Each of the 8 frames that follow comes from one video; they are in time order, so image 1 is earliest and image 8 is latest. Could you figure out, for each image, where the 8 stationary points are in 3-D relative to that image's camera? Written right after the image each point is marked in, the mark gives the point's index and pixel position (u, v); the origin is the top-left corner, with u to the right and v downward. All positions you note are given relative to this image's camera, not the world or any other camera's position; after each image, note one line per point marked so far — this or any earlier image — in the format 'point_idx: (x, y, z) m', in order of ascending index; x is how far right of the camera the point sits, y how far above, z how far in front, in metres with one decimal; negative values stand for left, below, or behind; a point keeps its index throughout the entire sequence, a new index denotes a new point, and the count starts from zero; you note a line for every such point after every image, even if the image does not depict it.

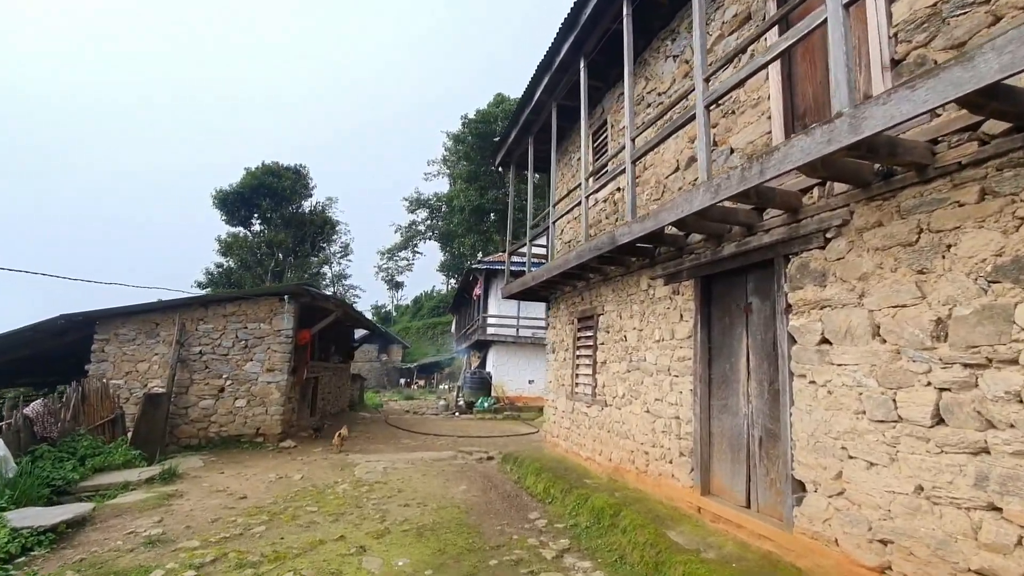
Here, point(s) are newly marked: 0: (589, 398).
0: (+1.0, -1.5, +6.6) m
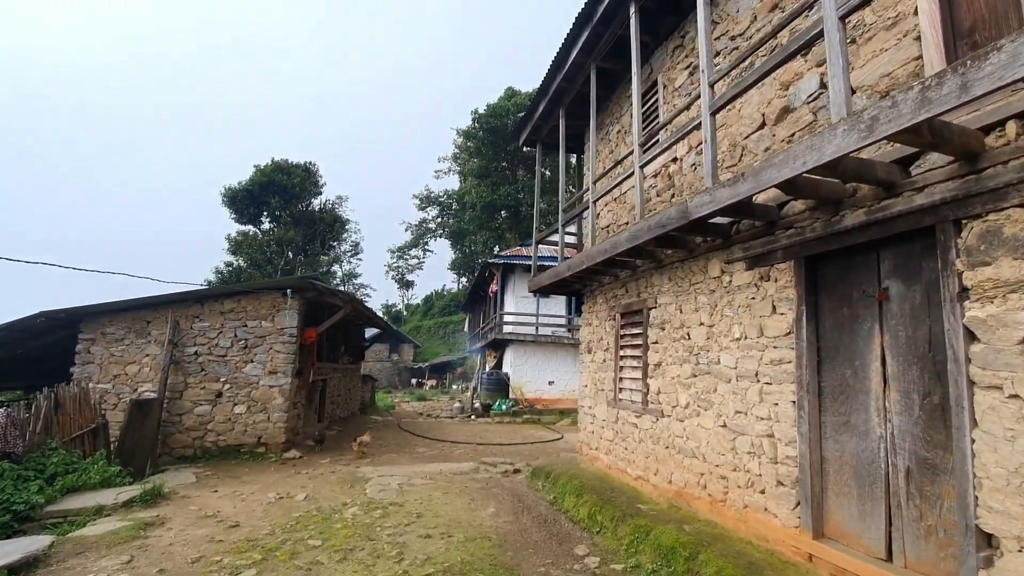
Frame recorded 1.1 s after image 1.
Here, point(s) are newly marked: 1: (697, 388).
0: (+1.4, -1.3, +5.7) m
1: (+1.7, -0.9, +4.6) m
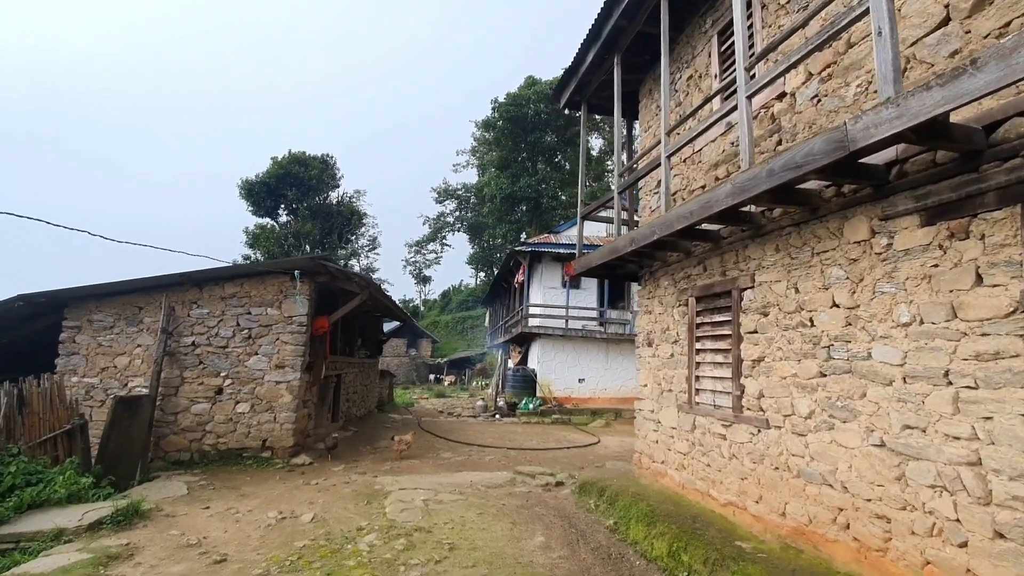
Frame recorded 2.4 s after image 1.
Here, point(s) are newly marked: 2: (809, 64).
0: (+1.9, -1.1, +4.5) m
1: (+2.2, -0.7, +3.4) m
2: (+2.3, +1.7, +3.9) m
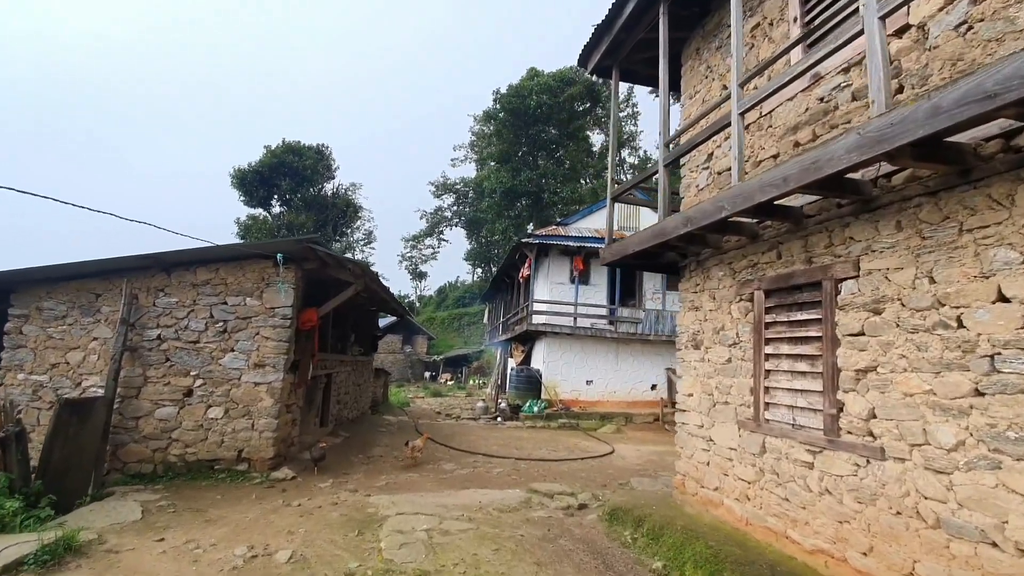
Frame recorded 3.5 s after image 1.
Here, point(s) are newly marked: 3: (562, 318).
0: (+2.1, -1.0, +3.5) m
1: (+2.4, -0.6, +2.5) m
2: (+2.6, +1.8, +2.9) m
3: (+1.4, -0.8, +14.1) m
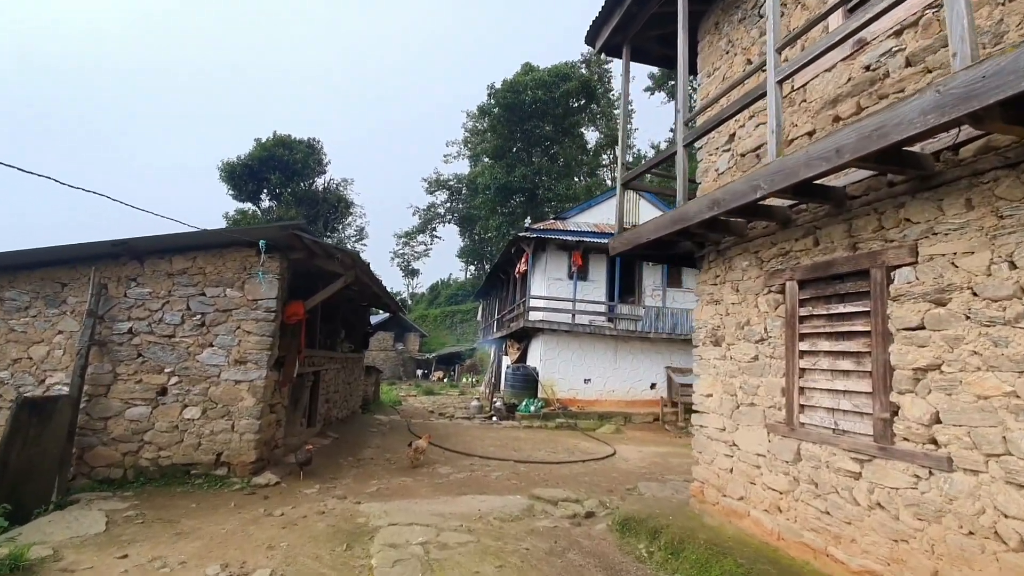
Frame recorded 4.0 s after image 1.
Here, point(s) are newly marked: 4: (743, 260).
0: (+2.2, -1.0, +3.2) m
1: (+2.5, -0.6, +2.1) m
2: (+2.7, +1.9, +2.6) m
3: (+1.3, -0.7, +13.7) m
4: (+2.0, +0.2, +4.4) m
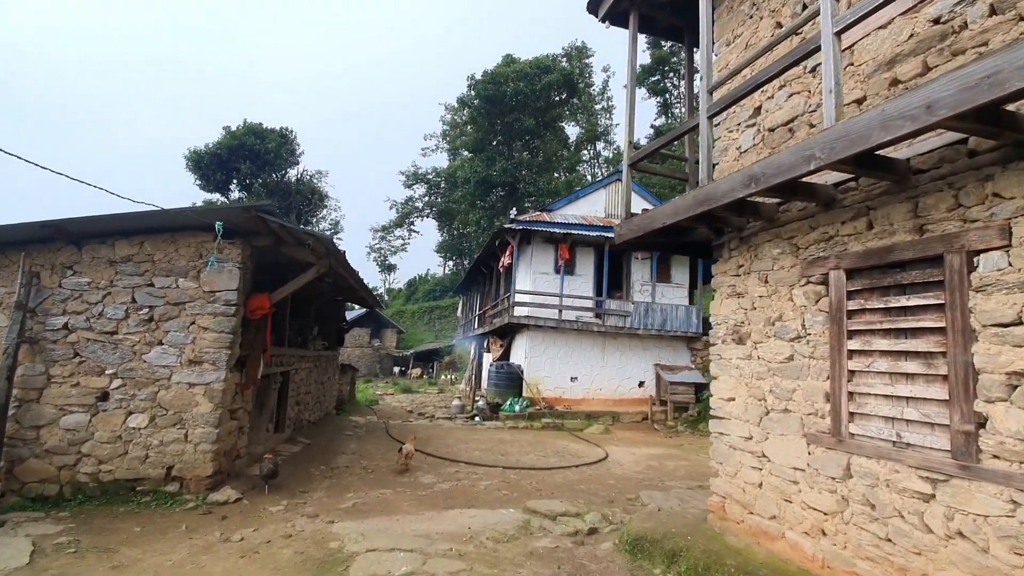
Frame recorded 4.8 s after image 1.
0: (+2.2, -0.9, +2.7) m
1: (+2.6, -0.5, +1.7) m
2: (+2.7, +1.9, +2.1) m
3: (+0.9, -0.6, +13.2) m
4: (+2.0, +0.3, +3.9) m
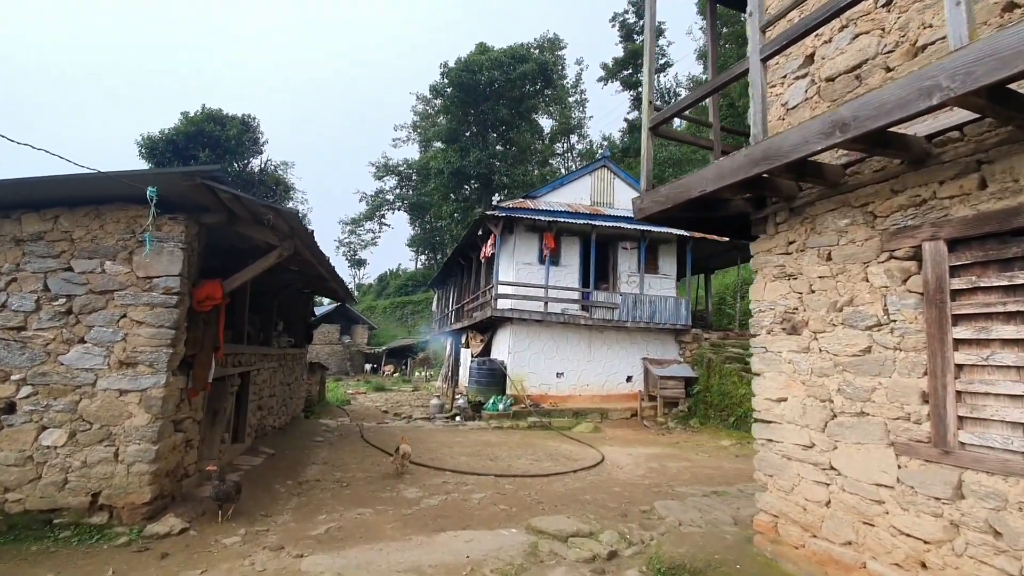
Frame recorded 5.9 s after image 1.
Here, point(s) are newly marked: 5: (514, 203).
0: (+2.4, -0.8, +2.1) m
1: (+2.8, -0.4, +1.1) m
2: (+2.9, +2.0, +1.5) m
3: (+0.4, -0.4, +12.4) m
4: (+2.1, +0.5, +3.2) m
5: (0.0, +2.2, +12.7) m
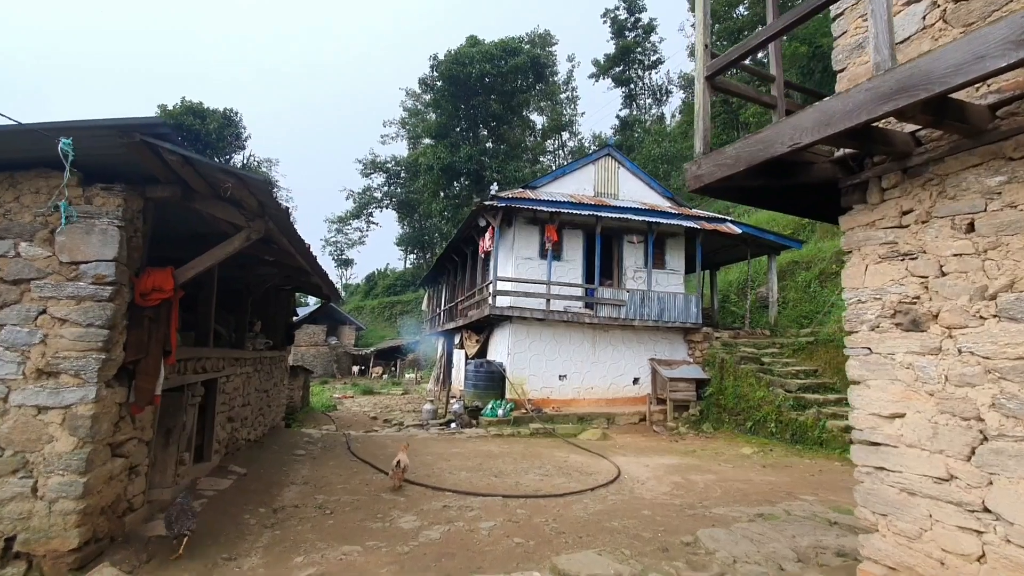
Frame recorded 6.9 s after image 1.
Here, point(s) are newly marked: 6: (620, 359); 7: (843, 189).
0: (+2.6, -0.7, +1.3) m
1: (+3.1, -0.3, +0.3) m
2: (+3.1, +2.1, +0.7) m
3: (+0.4, -0.3, +11.6) m
4: (+2.3, +0.6, +2.4) m
5: (0.0, +2.2, +11.9) m
6: (+2.6, -1.7, +11.8) m
7: (+2.1, +0.6, +3.1) m
